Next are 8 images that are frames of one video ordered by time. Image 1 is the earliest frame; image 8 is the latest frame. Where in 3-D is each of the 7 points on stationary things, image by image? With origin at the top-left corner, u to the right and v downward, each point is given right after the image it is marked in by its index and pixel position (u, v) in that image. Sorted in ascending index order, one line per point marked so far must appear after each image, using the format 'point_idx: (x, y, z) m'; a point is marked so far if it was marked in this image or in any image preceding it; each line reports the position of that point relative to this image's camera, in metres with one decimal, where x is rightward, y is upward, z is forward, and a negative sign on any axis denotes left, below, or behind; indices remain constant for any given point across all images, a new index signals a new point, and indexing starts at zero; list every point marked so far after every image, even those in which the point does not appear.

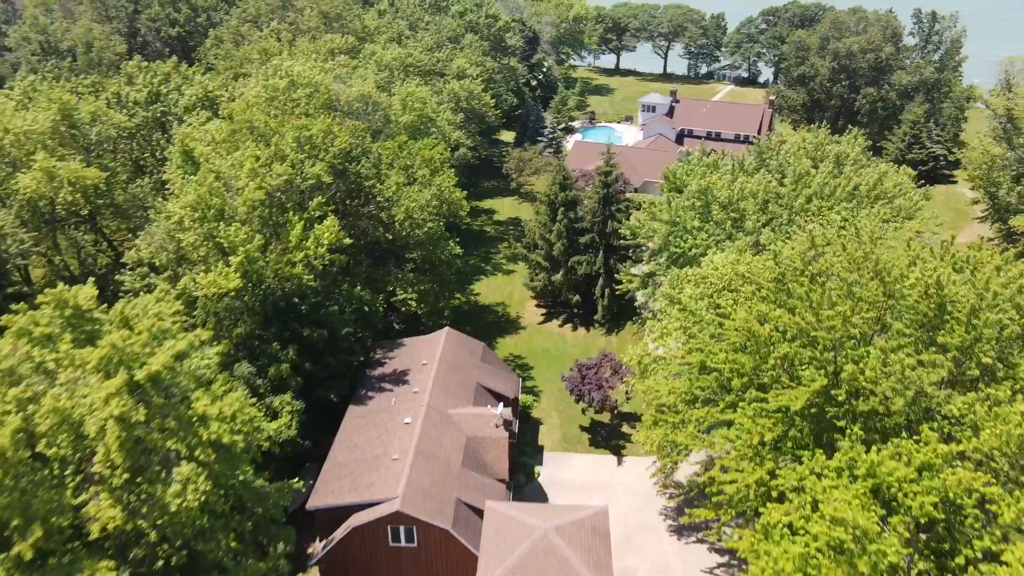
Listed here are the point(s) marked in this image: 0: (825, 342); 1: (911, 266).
0: (+7.4, -1.3, +17.7) m
1: (+10.0, +0.5, +18.7) m
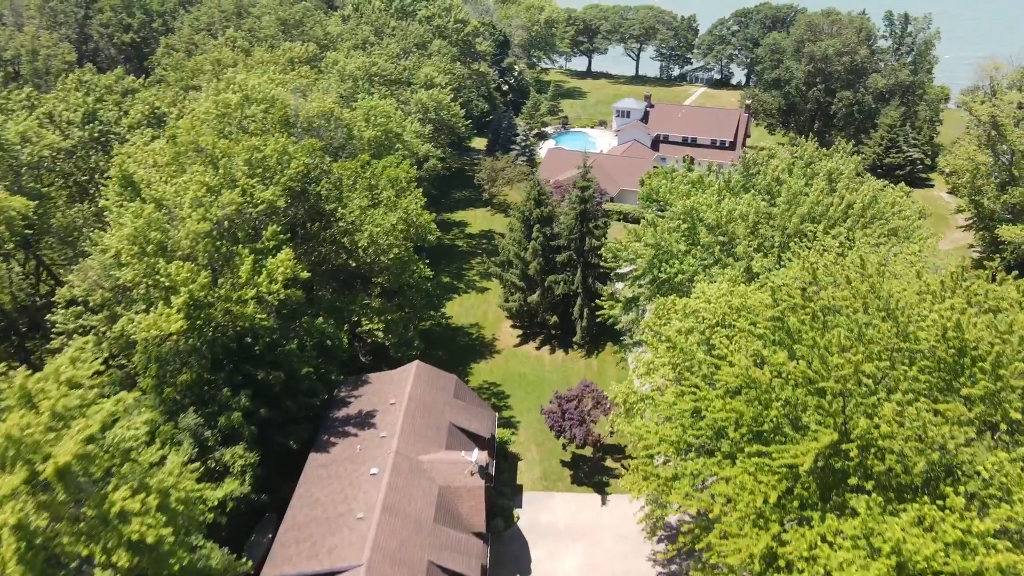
0: (+6.9, -2.2, +16.0) m
1: (+9.4, -0.3, +17.1) m
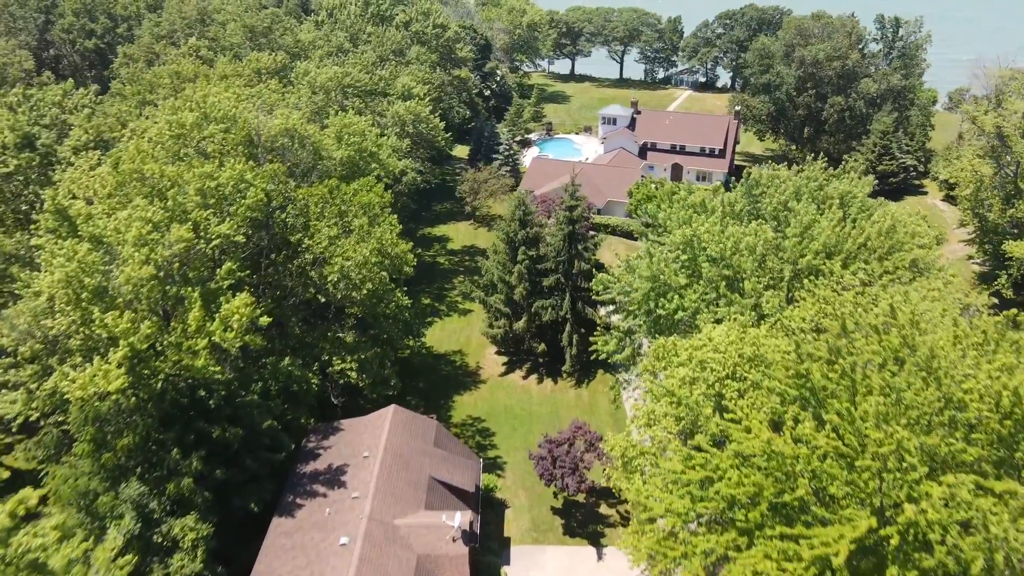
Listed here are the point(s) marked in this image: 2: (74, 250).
0: (+6.6, -3.4, +13.8) m
1: (+9.1, -1.4, +15.0) m
2: (-11.5, +1.0, +19.7) m
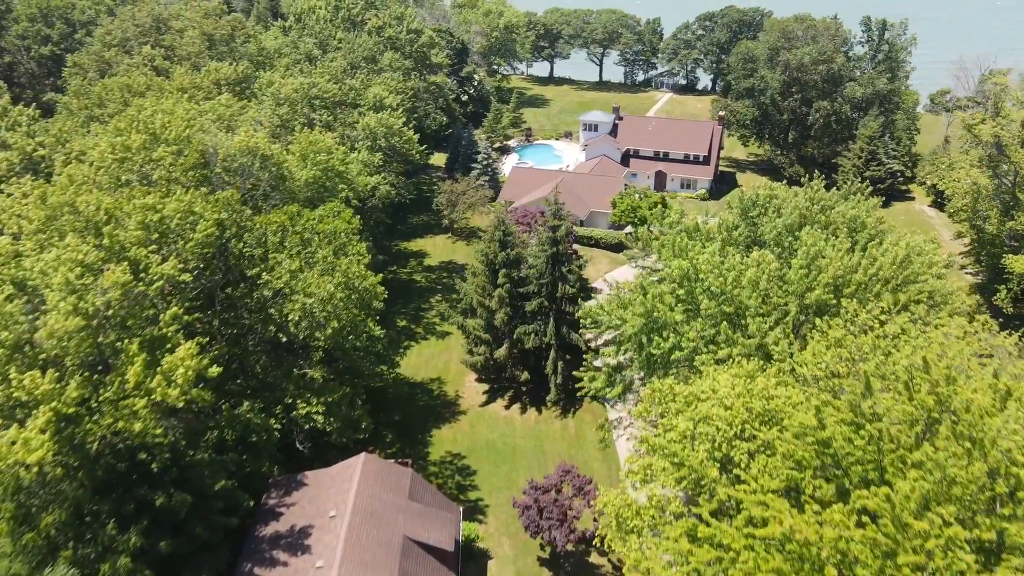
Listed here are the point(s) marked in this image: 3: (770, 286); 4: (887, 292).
0: (+6.4, -4.3, +11.9) m
1: (+8.8, -2.4, +13.1) m
2: (-12.0, -0.2, +17.3) m
3: (+6.9, 0.0, +19.9) m
4: (+9.9, -0.1, +19.7) m
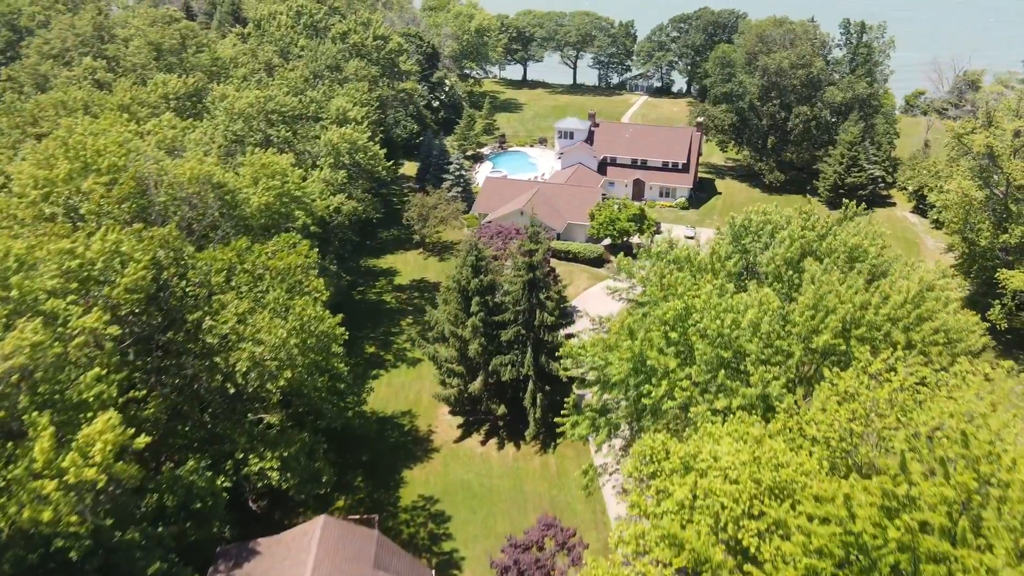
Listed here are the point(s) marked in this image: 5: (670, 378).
0: (+6.0, -5.4, +9.9) m
1: (+8.4, -3.4, +11.2) m
2: (-12.6, -1.5, +14.8) m
3: (+6.3, -1.0, +18.0) m
4: (+9.3, -1.1, +17.9) m
5: (+3.9, -2.2, +18.4) m
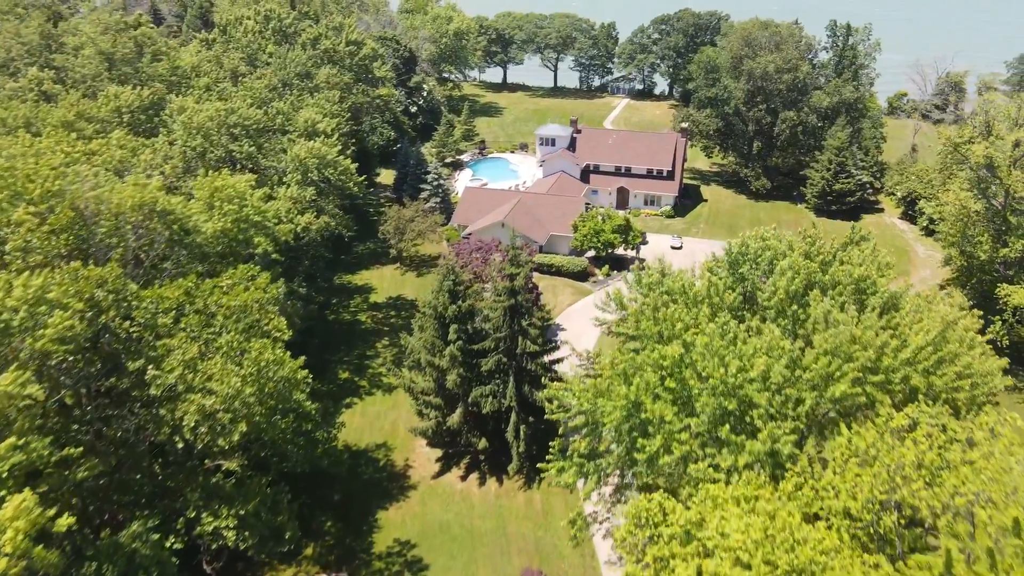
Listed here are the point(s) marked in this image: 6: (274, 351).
0: (+5.8, -6.3, +8.2) m
1: (+8.1, -4.2, +9.5) m
2: (-12.9, -2.6, +12.6) m
3: (+5.8, -1.9, +16.2) m
4: (+8.8, -1.9, +16.2) m
5: (+3.4, -3.1, +16.5) m
6: (-6.3, -1.6, +19.9) m
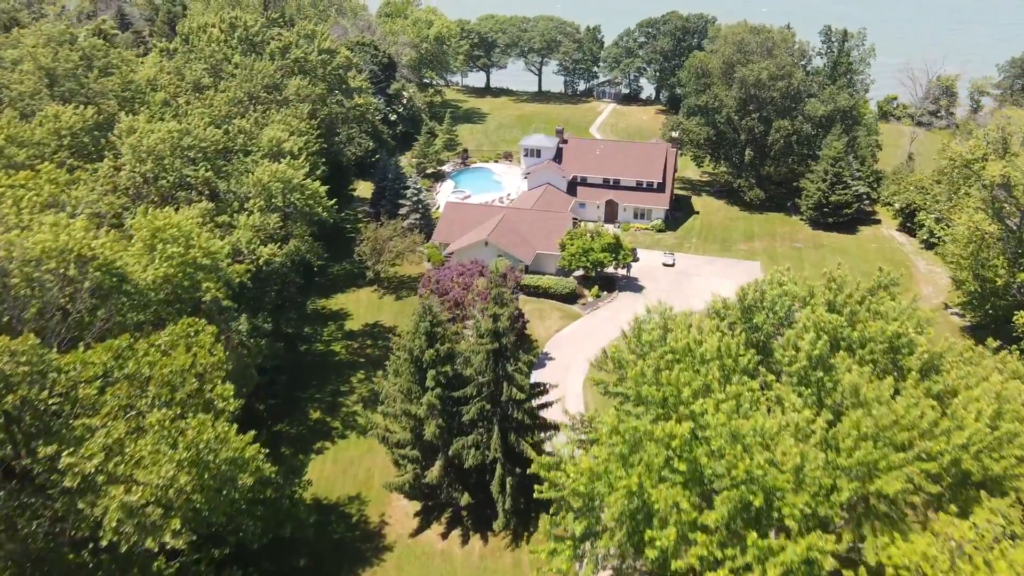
0: (+5.7, -7.6, +5.7) m
1: (+8.0, -5.5, +7.1) m
2: (-13.2, -4.1, +9.7) m
3: (+5.5, -3.2, +13.7) m
4: (+8.5, -3.2, +13.7) m
5: (+3.1, -4.5, +14.0) m
6: (-6.7, -3.1, +17.2) m
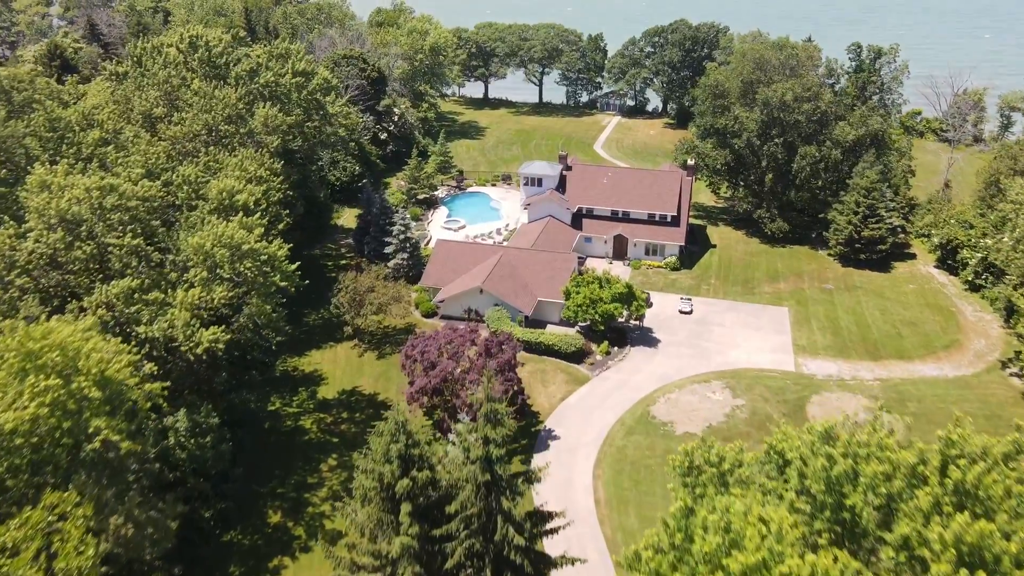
0: (+5.6, -10.5, +0.4) m
1: (+7.9, -8.4, +1.8) m
2: (-13.3, -7.0, +4.4) m
3: (+5.4, -6.1, +8.4) m
4: (+8.4, -6.2, +8.4) m
5: (+3.0, -7.4, +8.7) m
6: (-6.8, -6.0, +11.9) m
